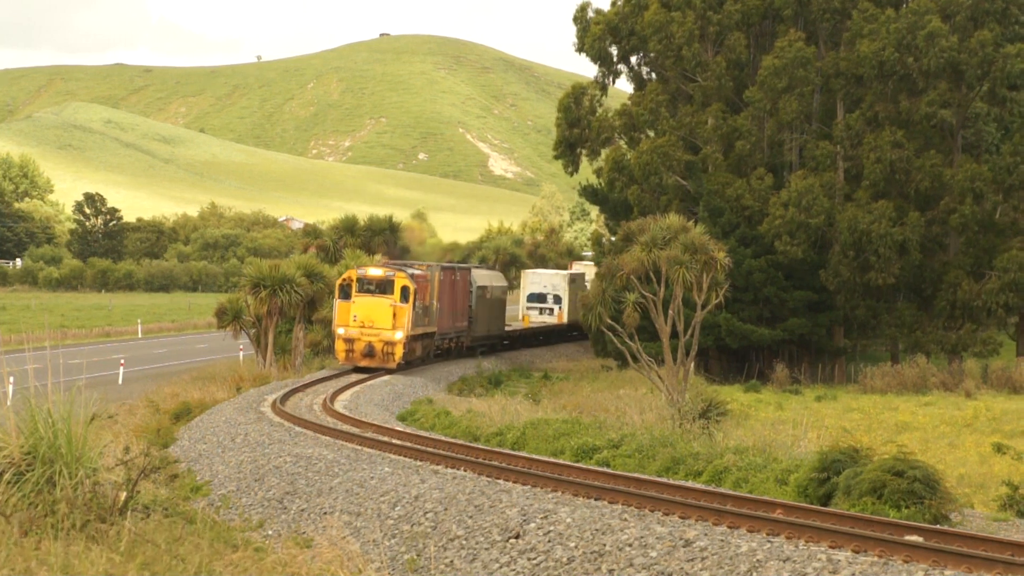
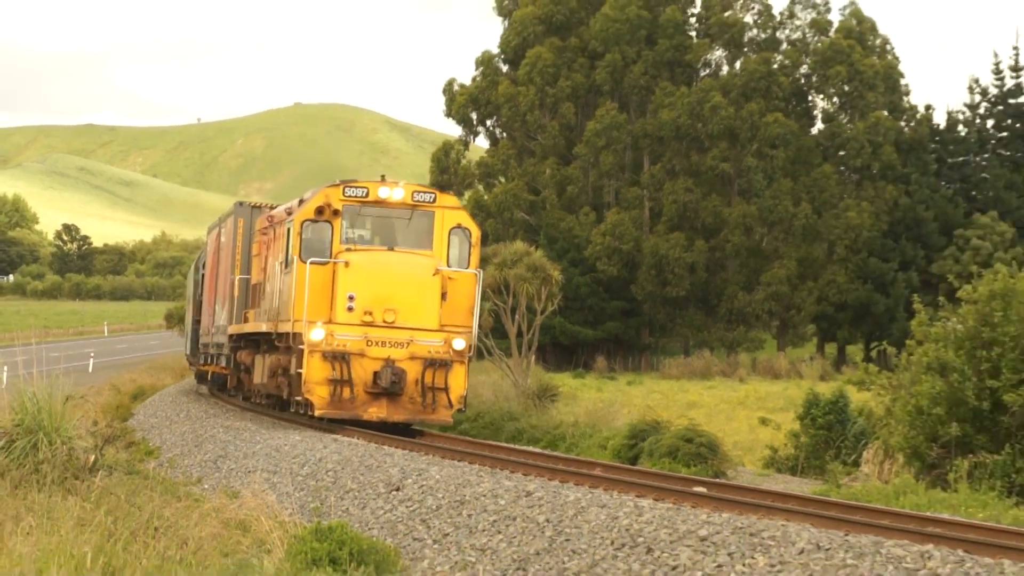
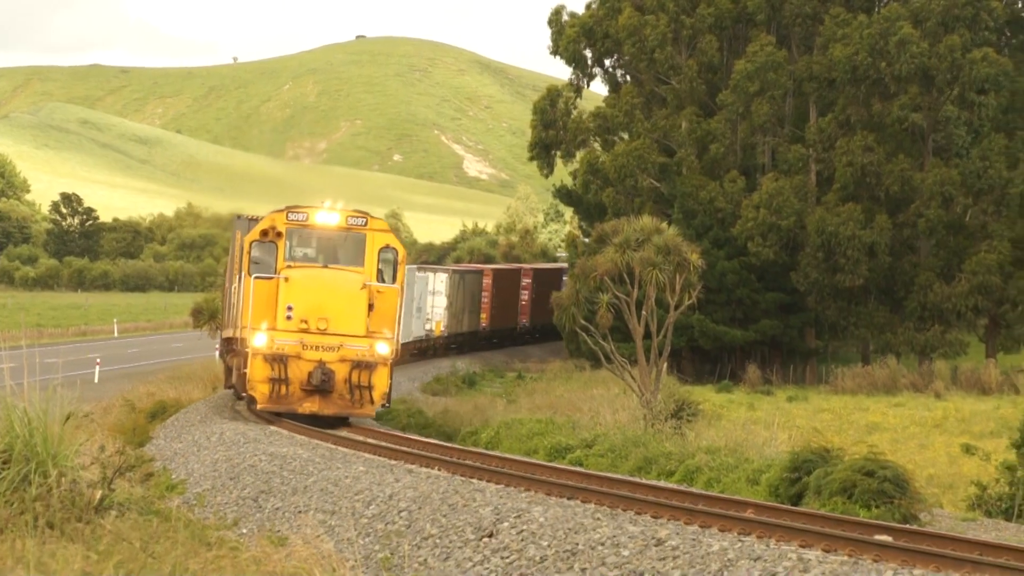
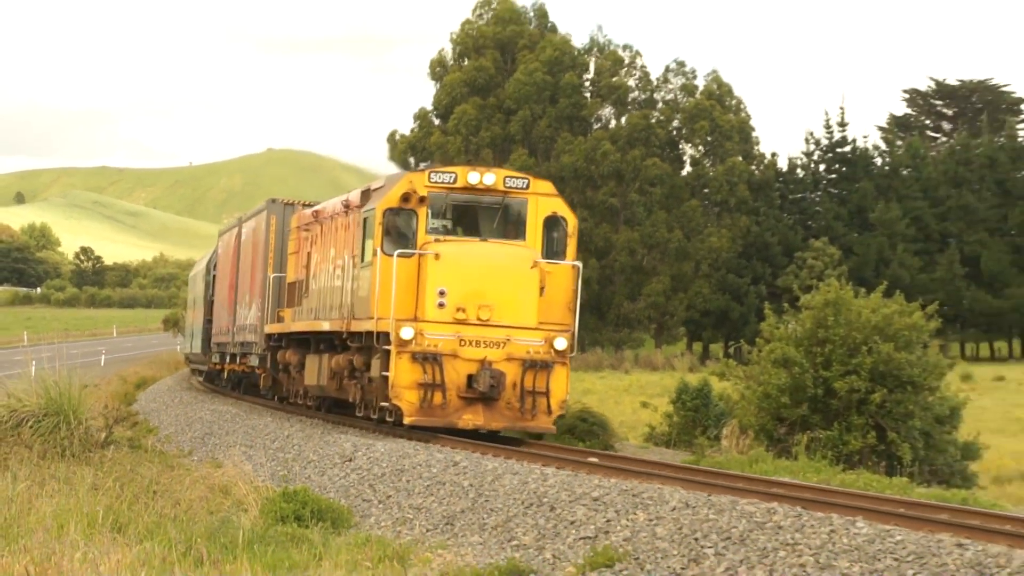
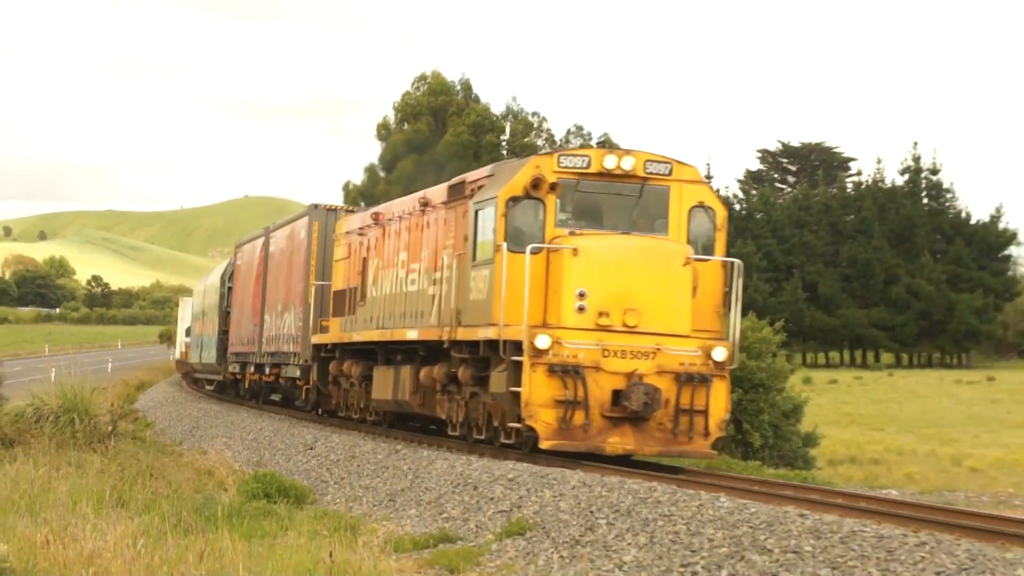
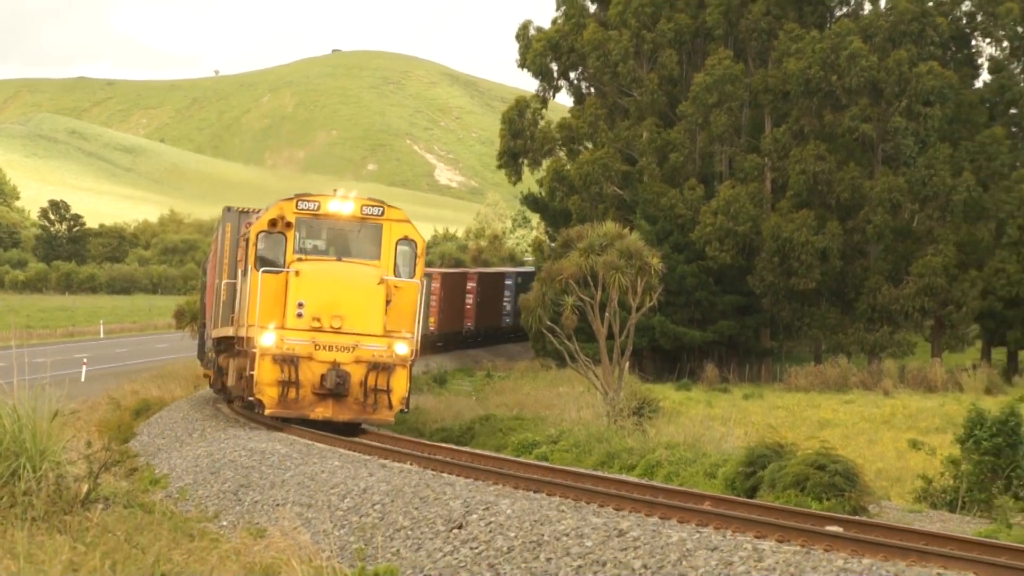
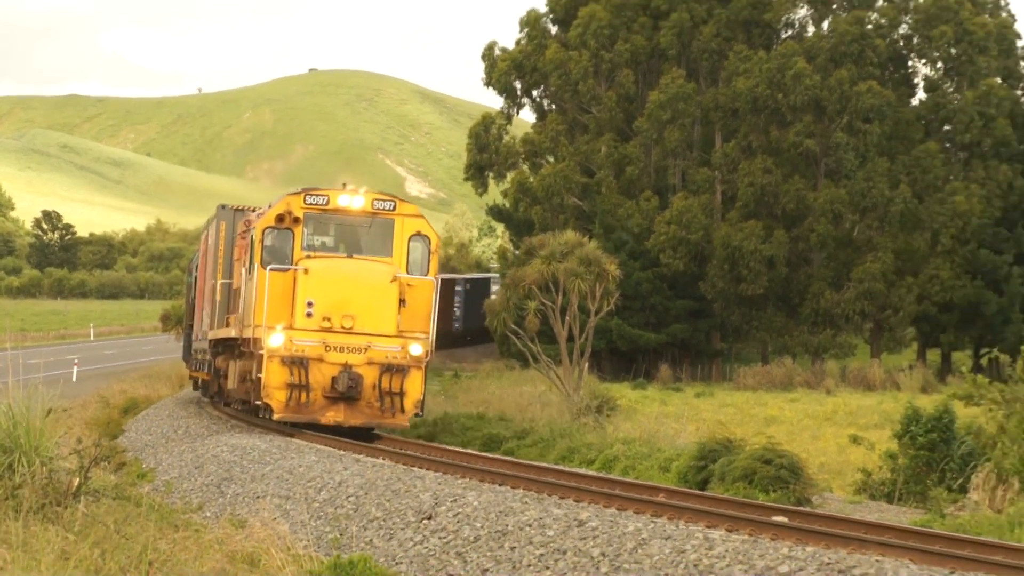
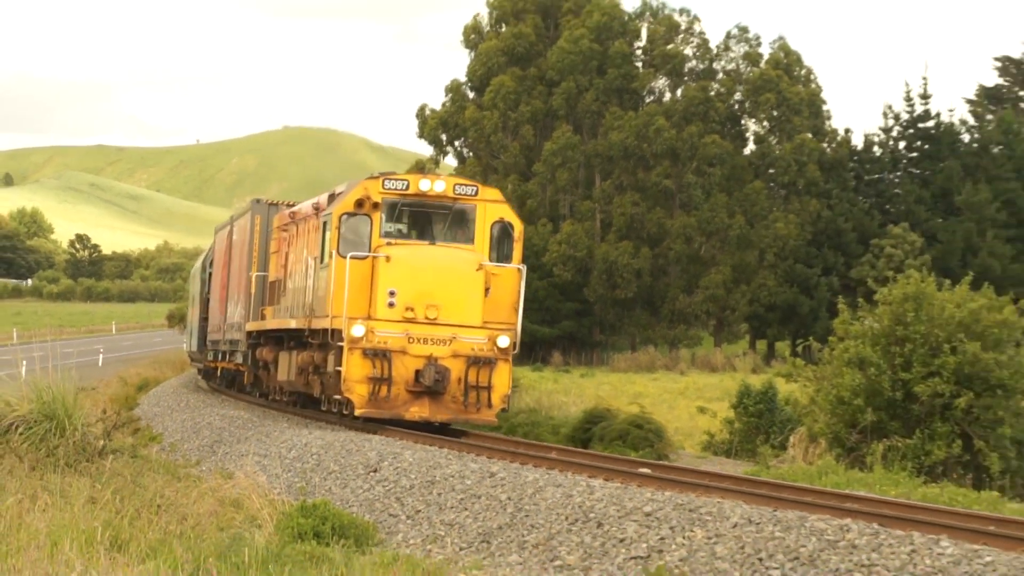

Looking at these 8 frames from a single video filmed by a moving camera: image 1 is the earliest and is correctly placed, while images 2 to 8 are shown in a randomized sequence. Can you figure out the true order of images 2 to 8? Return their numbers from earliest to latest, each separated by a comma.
3, 6, 7, 2, 8, 4, 5
